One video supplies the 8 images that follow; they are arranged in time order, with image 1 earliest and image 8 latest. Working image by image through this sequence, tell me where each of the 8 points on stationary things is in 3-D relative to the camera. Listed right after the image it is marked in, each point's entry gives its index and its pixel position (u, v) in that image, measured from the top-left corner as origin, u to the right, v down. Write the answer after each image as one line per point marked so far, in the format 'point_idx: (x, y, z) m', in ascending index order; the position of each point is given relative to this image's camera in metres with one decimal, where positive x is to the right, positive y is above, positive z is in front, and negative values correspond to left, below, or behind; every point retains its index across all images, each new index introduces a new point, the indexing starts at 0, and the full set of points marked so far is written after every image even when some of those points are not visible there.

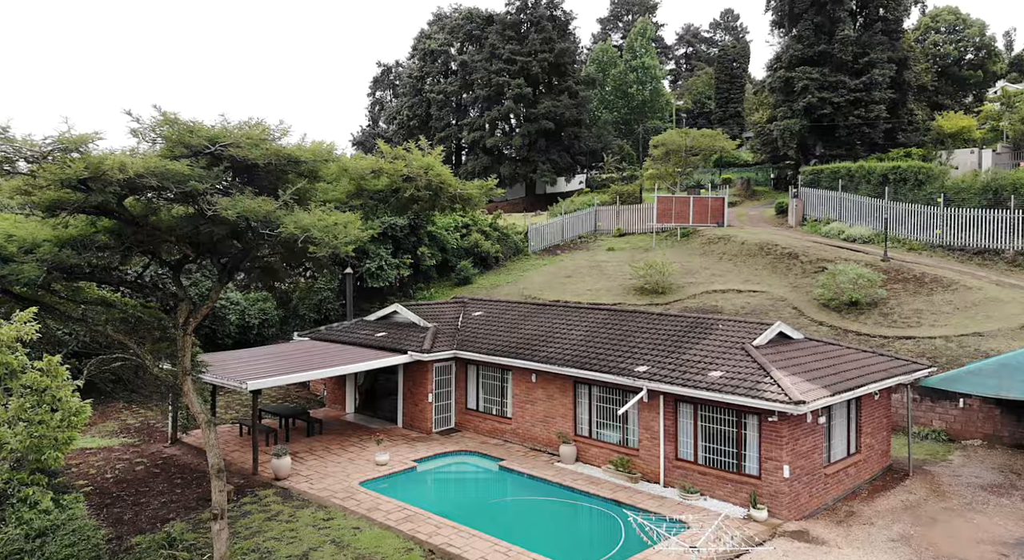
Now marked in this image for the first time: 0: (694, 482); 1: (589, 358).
0: (+2.5, -2.7, +10.7) m
1: (+1.2, -1.2, +12.0) m
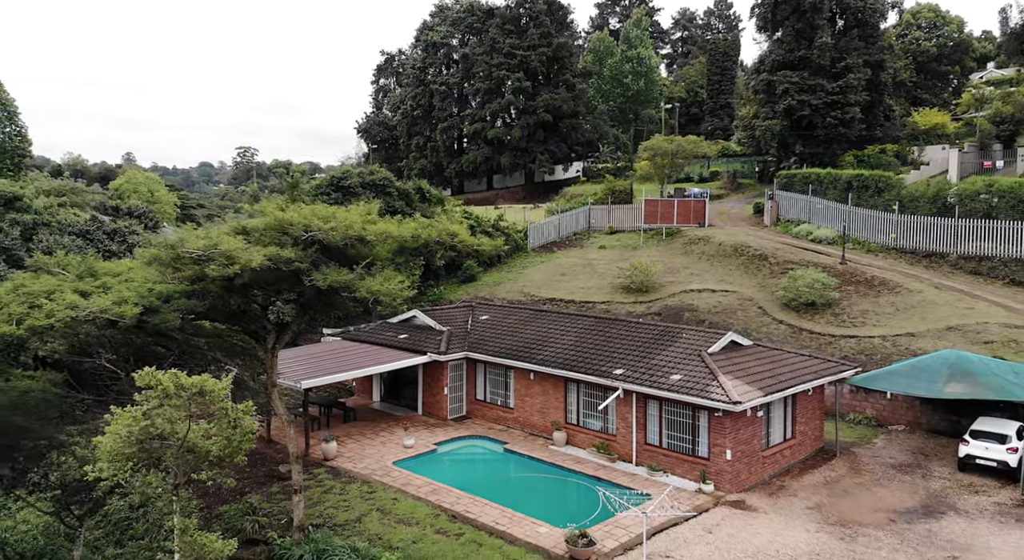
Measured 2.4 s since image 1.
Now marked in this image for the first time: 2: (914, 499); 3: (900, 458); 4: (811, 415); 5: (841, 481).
0: (+2.5, -3.1, +13.4) m
1: (+1.2, -1.5, +14.7) m
2: (+6.4, -3.5, +12.6) m
3: (+7.1, -3.2, +14.4) m
4: (+5.5, -2.5, +14.5) m
5: (+5.6, -3.4, +13.3) m
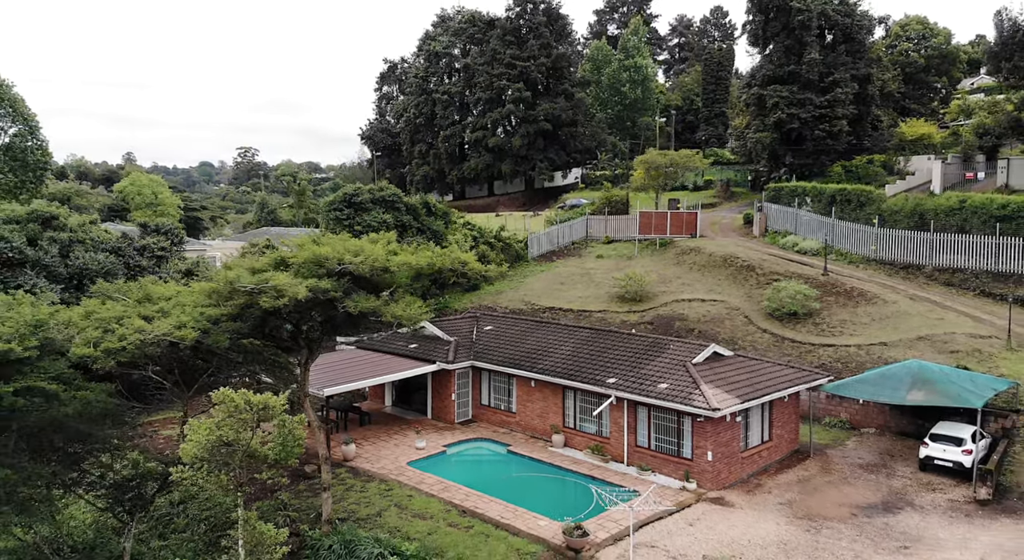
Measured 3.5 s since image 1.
0: (+2.6, -3.4, +14.8) m
1: (+1.3, -1.8, +16.1) m
2: (+6.5, -3.8, +14.0) m
3: (+7.2, -3.5, +15.8) m
4: (+5.6, -2.8, +15.9) m
5: (+5.6, -3.7, +14.7) m
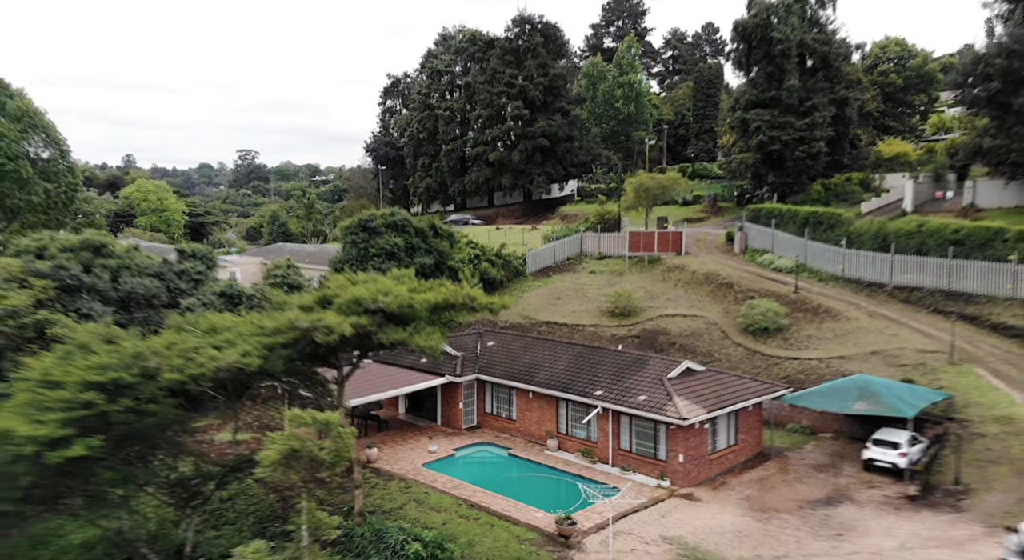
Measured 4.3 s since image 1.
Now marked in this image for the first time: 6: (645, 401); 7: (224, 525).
0: (+2.6, -4.0, +17.2) m
1: (+1.3, -2.4, +18.5) m
2: (+6.5, -4.4, +16.4) m
3: (+7.2, -4.1, +18.2) m
4: (+5.6, -3.4, +18.3) m
5: (+5.6, -4.3, +17.1) m
6: (+2.9, -2.6, +16.9) m
7: (-5.7, -4.8, +15.6) m
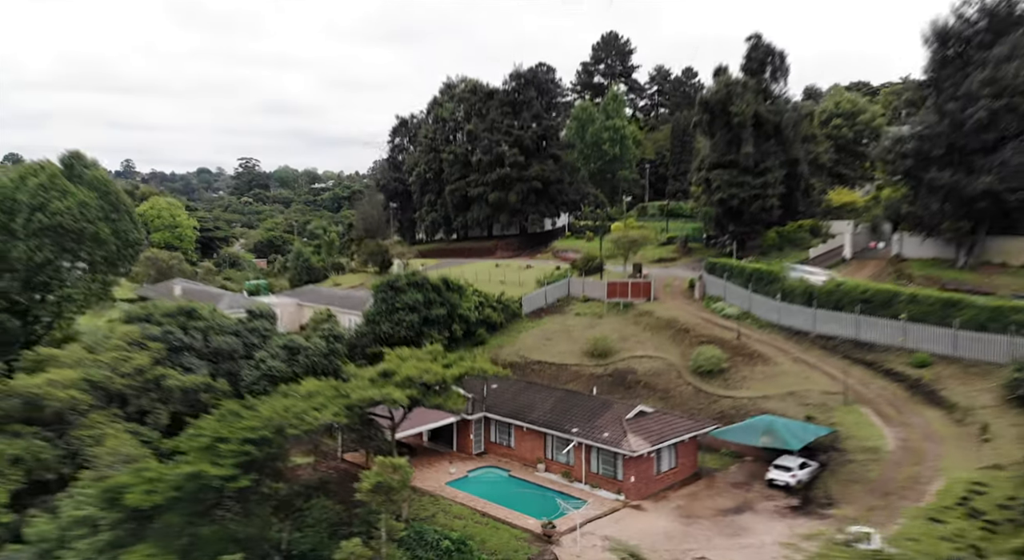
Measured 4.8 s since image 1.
0: (+2.6, -6.1, +23.7) m
1: (+1.2, -4.5, +24.9) m
2: (+6.5, -6.5, +22.8) m
3: (+7.1, -6.2, +24.7) m
4: (+5.6, -5.5, +24.8) m
5: (+5.6, -6.4, +23.6) m
6: (+2.8, -4.7, +23.3) m
7: (-5.7, -6.9, +21.9) m
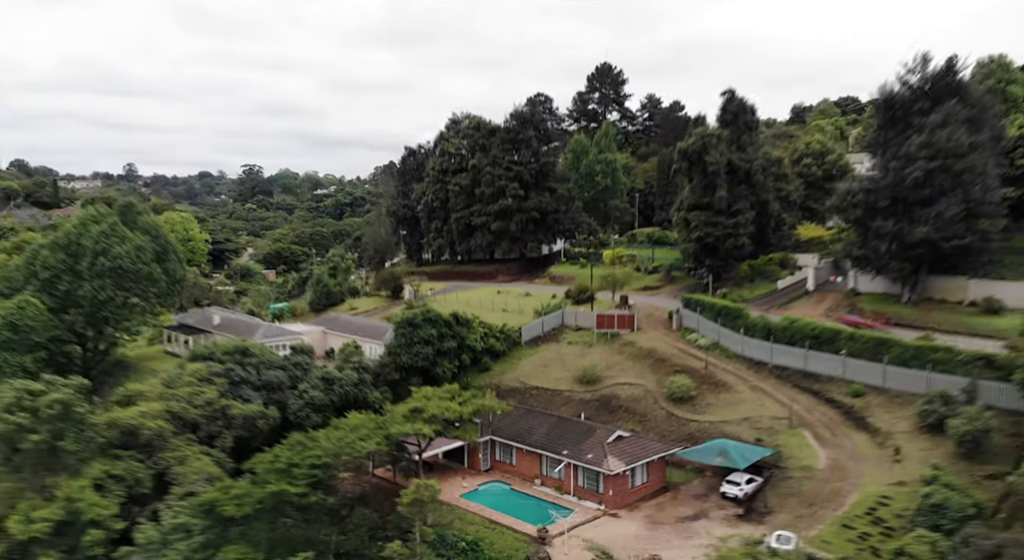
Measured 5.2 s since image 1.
0: (+2.6, -8.0, +29.2) m
1: (+1.3, -6.4, +30.5) m
2: (+6.5, -8.4, +28.4) m
3: (+7.2, -8.1, +30.2) m
4: (+5.6, -7.4, +30.3) m
5: (+5.7, -8.3, +29.1) m
6: (+2.9, -6.5, +28.8) m
7: (-5.6, -8.8, +27.5) m
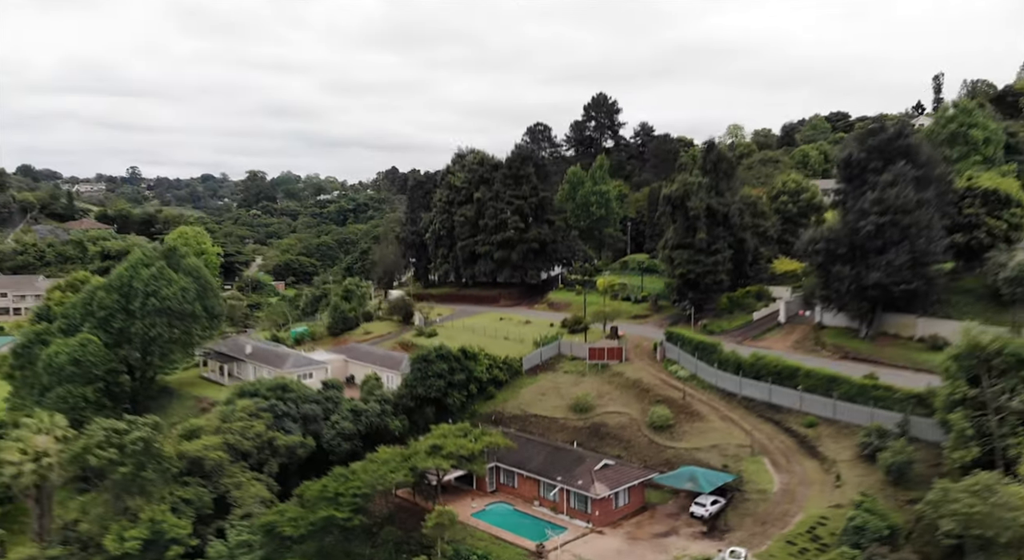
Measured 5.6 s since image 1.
0: (+2.8, -10.4, +34.8) m
1: (+1.4, -8.8, +36.0) m
2: (+6.7, -10.8, +34.0) m
3: (+7.3, -10.5, +35.8) m
4: (+5.8, -9.7, +35.9) m
5: (+5.8, -10.7, +34.7) m
6: (+3.0, -8.9, +34.4) m
7: (-5.5, -11.2, +33.0) m
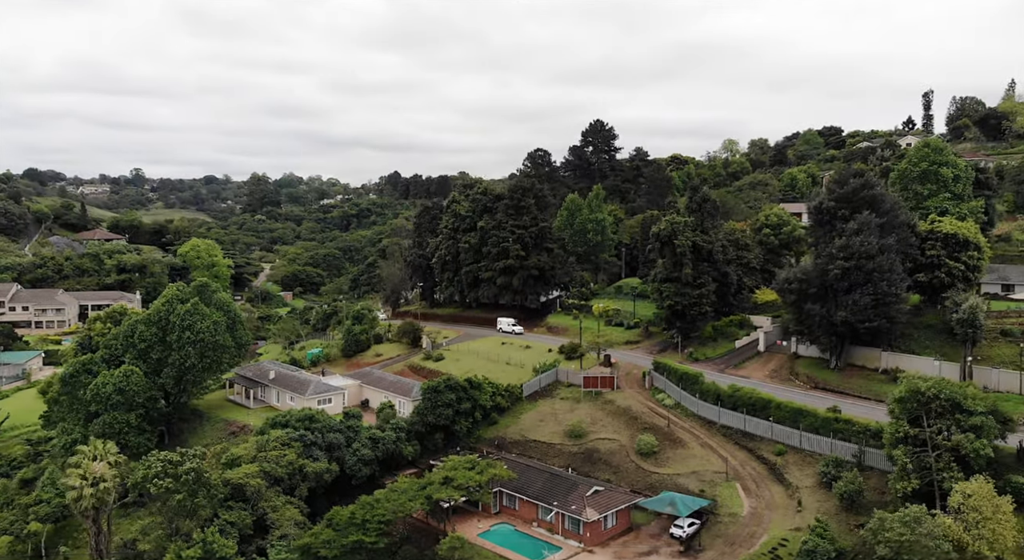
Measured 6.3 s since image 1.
0: (+2.8, -12.8, +39.7) m
1: (+1.5, -11.2, +40.9) m
2: (+6.7, -13.3, +38.9) m
3: (+7.4, -13.0, +40.7) m
4: (+5.8, -12.2, +40.8) m
5: (+5.9, -13.1, +39.6) m
6: (+3.1, -11.4, +39.3) m
7: (-5.4, -13.6, +37.9) m
